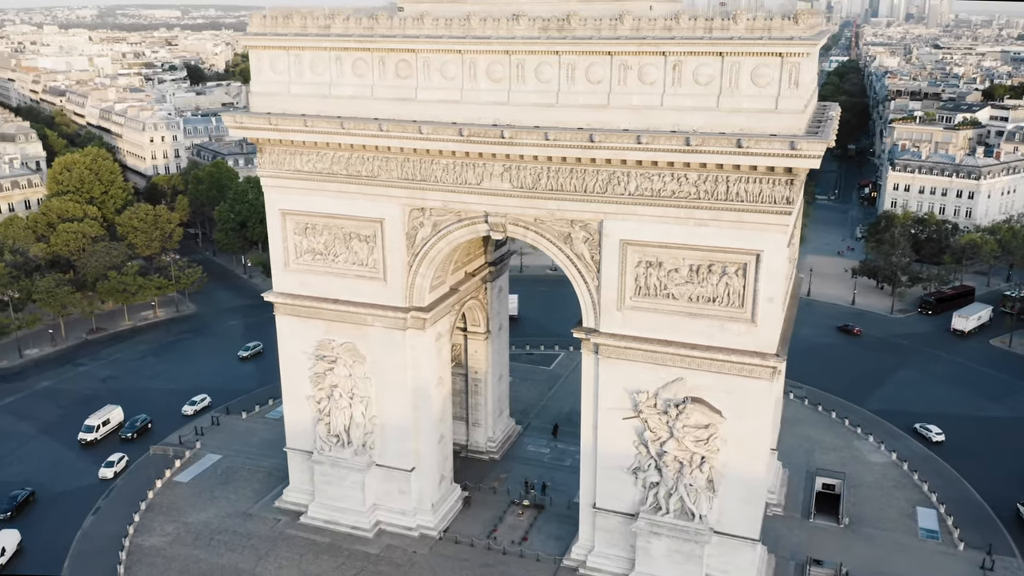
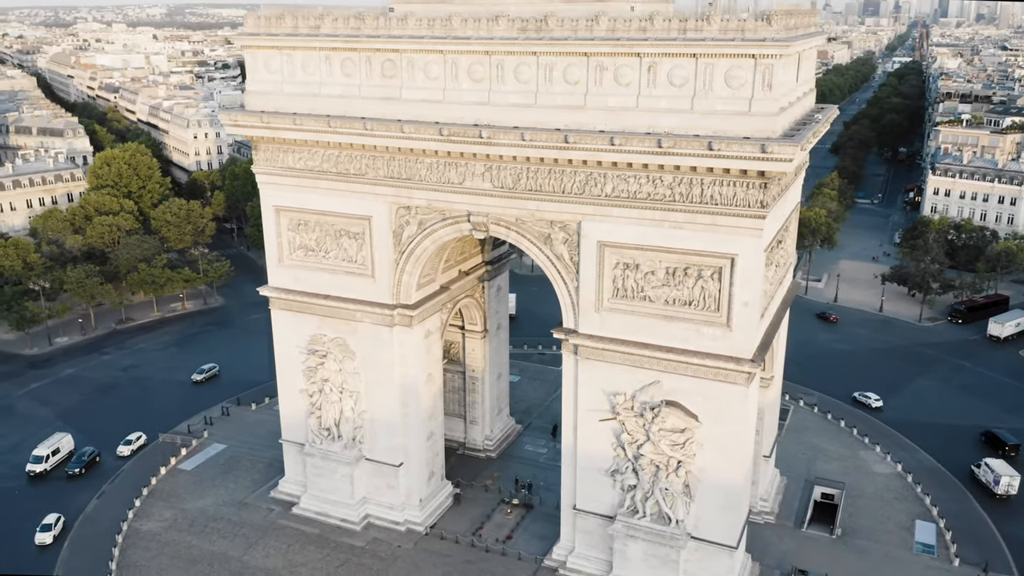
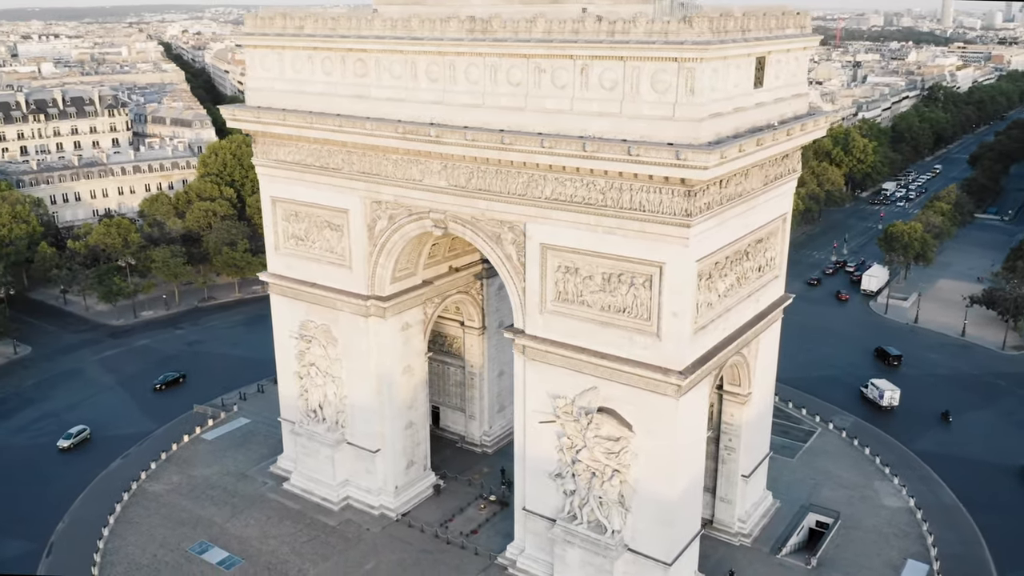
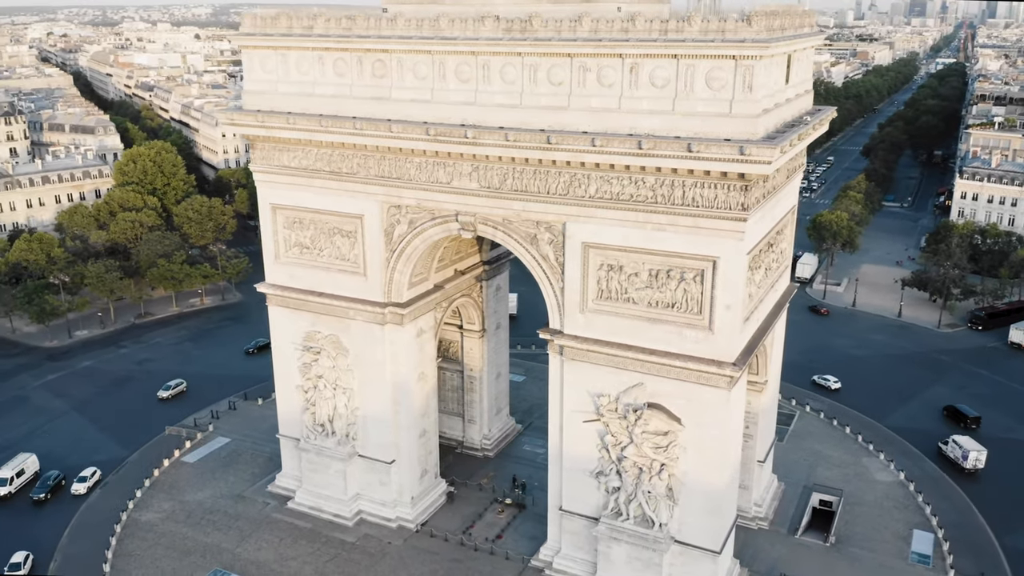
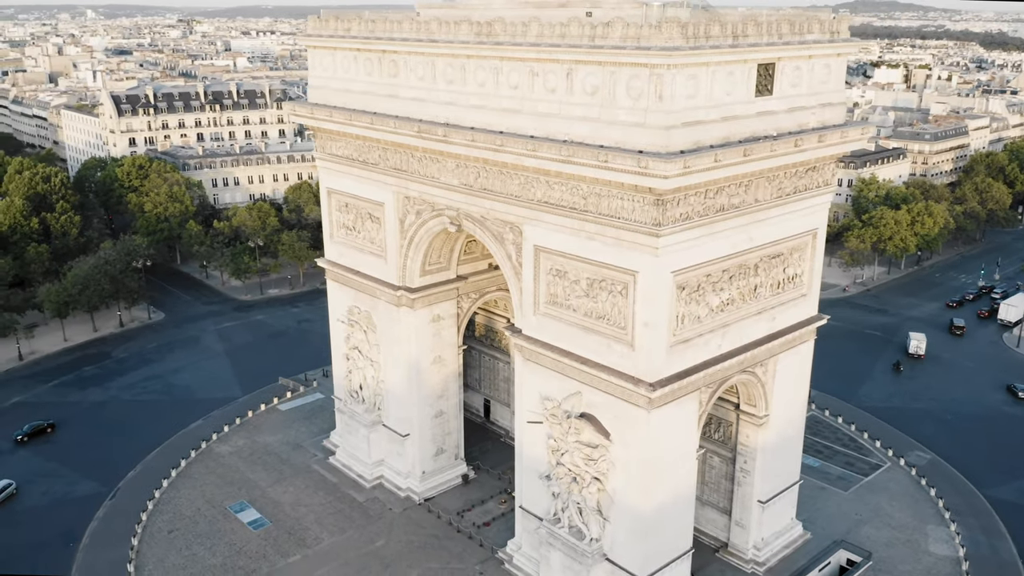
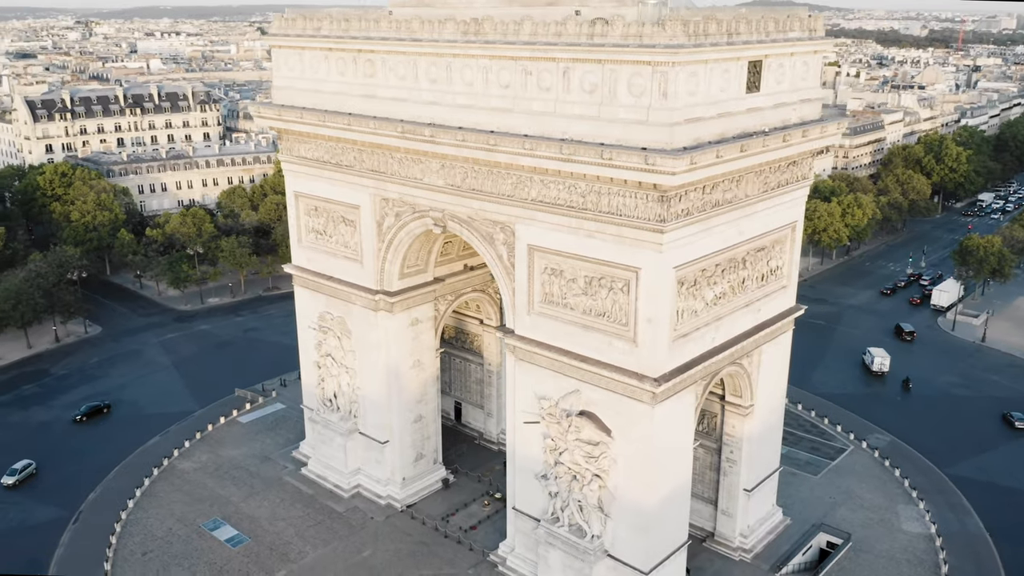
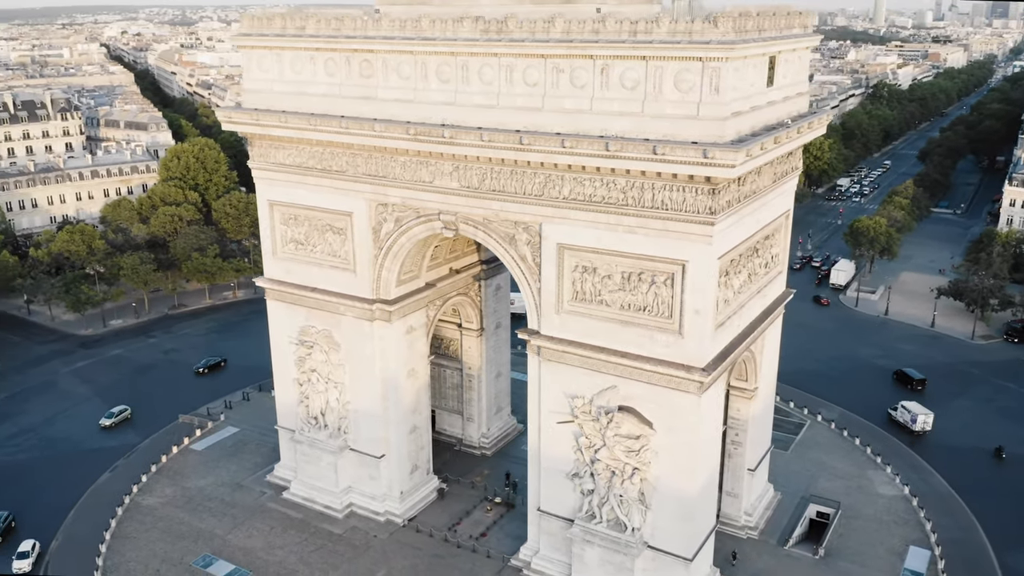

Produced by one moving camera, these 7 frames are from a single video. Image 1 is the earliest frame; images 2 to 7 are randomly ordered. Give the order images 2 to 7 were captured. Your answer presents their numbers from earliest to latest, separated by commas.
2, 4, 7, 3, 6, 5
